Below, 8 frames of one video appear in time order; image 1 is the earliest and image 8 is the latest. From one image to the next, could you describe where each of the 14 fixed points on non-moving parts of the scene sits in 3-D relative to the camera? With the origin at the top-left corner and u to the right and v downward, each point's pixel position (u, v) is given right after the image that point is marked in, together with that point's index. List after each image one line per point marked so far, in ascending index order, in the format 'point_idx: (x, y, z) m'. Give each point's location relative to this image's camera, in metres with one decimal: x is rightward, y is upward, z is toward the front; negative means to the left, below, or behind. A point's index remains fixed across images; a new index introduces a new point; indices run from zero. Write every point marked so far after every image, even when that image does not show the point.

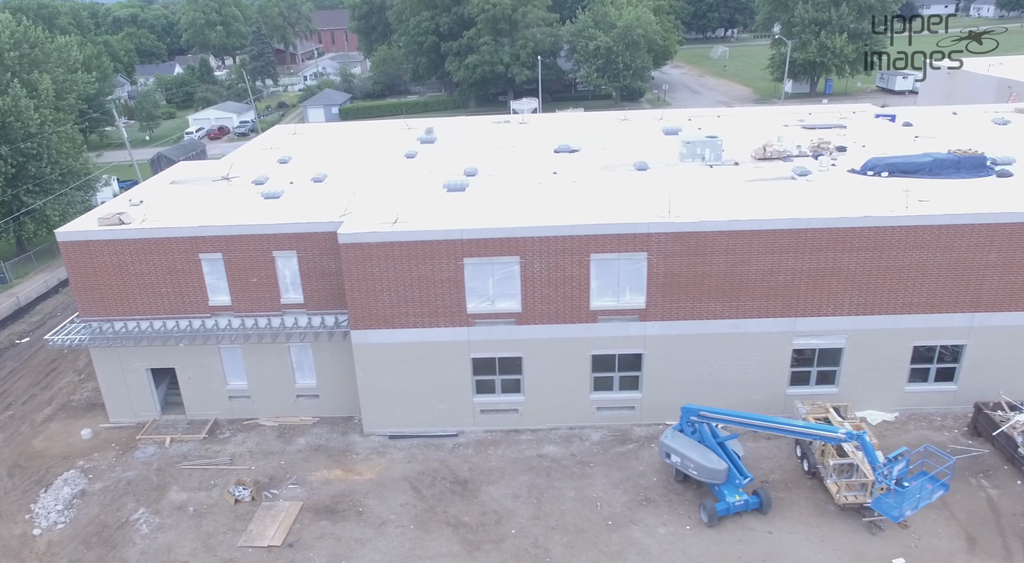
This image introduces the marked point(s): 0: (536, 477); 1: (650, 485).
0: (+0.6, -5.4, +20.0) m
1: (+3.6, -5.4, +19.4) m
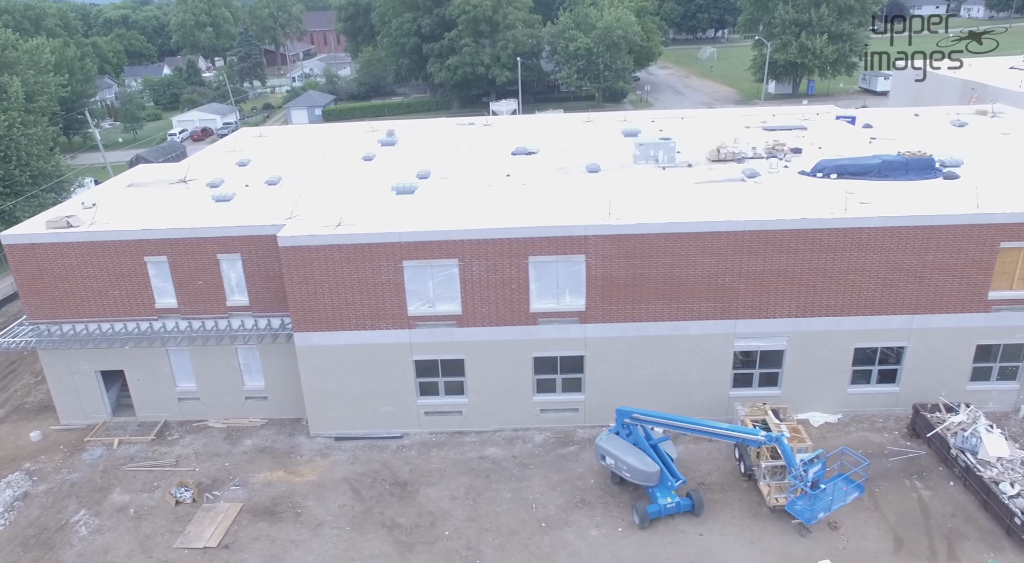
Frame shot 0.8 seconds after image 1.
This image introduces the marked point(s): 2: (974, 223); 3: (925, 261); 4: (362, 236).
0: (-1.0, -5.4, +20.1) m
1: (+2.0, -5.5, +19.5) m
2: (+12.4, +1.6, +19.4) m
3: (+11.3, +0.6, +19.9) m
4: (-4.1, +1.2, +19.9) m
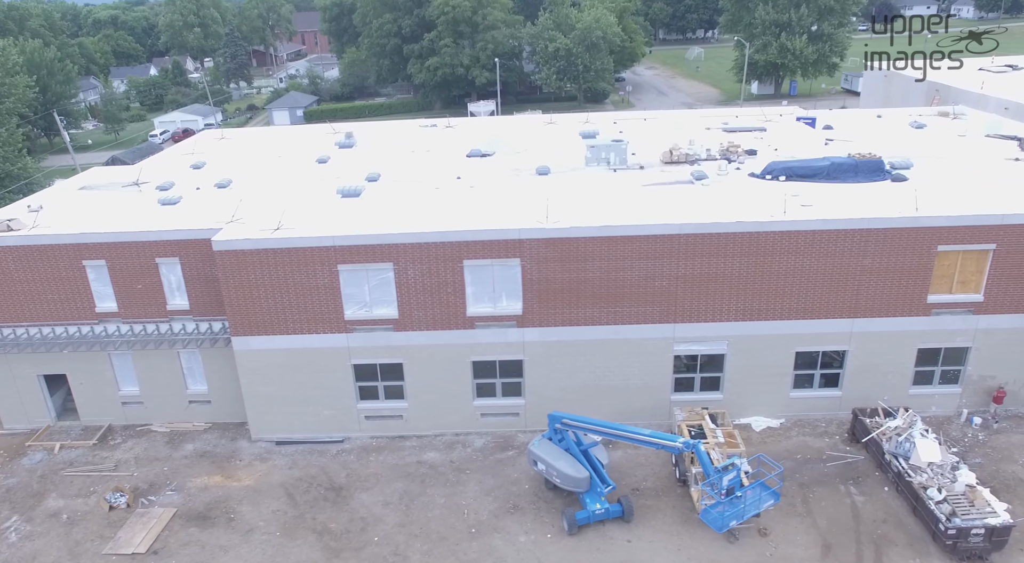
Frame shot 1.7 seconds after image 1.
0: (-2.8, -5.6, +20.0) m
1: (+0.2, -5.6, +19.3) m
2: (+10.6, +1.5, +19.3) m
3: (+9.5, +0.5, +19.7) m
4: (-5.9, +1.1, +19.8) m
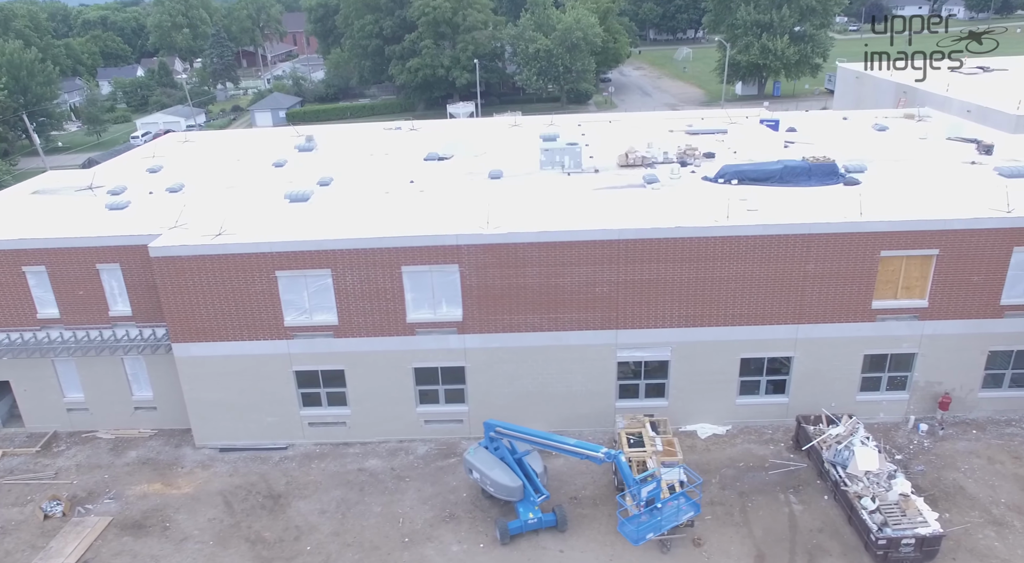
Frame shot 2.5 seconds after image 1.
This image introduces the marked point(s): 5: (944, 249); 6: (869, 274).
0: (-4.4, -5.7, +19.8) m
1: (-1.4, -5.8, +19.2) m
2: (+8.9, +1.4, +19.1) m
3: (+7.9, +0.3, +19.5) m
4: (-7.5, +1.0, +19.6) m
5: (+11.5, +0.9, +19.3) m
6: (+9.6, +0.2, +19.5) m
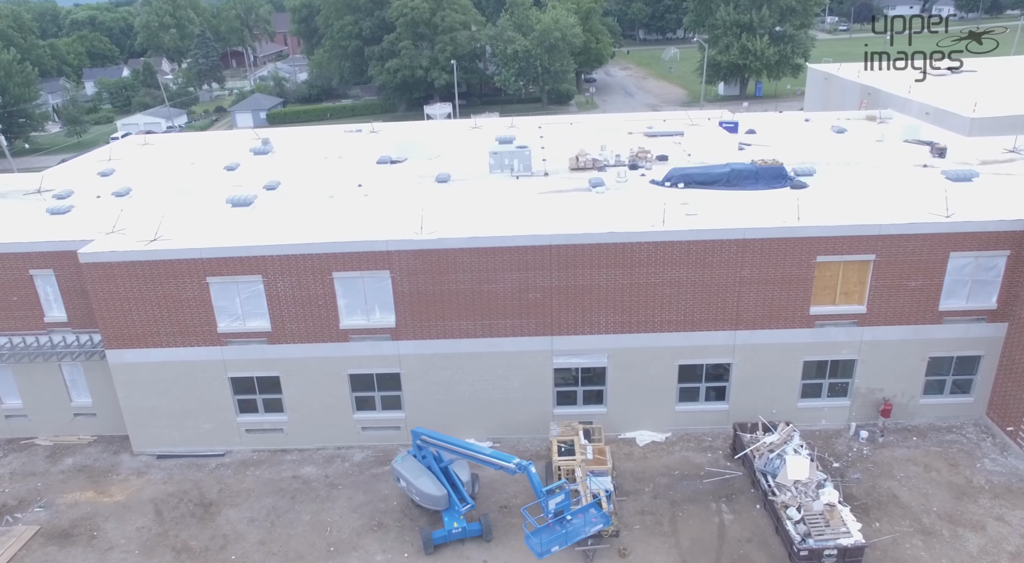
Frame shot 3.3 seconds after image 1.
0: (-6.2, -5.9, +19.6) m
1: (-3.2, -5.9, +18.9) m
2: (+7.1, +1.2, +18.9) m
3: (+6.1, +0.2, +19.3) m
4: (-9.3, +0.8, +19.4) m
5: (+9.7, +0.7, +19.1) m
6: (+7.8, 0.0, +19.3) m
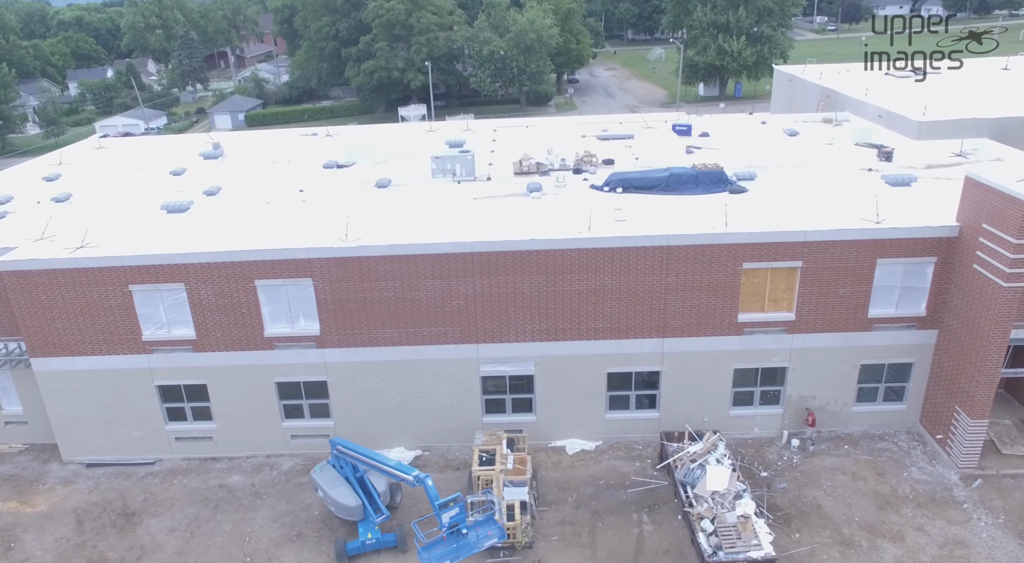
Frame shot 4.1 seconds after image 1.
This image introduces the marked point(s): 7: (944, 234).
0: (-8.2, -6.1, +19.4) m
1: (-5.2, -6.1, +18.8) m
2: (+5.1, +1.0, +18.7) m
3: (+4.1, 0.0, +19.1) m
4: (-11.3, +0.6, +19.2) m
5: (+7.7, +0.5, +18.9) m
6: (+5.8, -0.1, +19.1) m
7: (+11.0, +1.2, +18.6) m
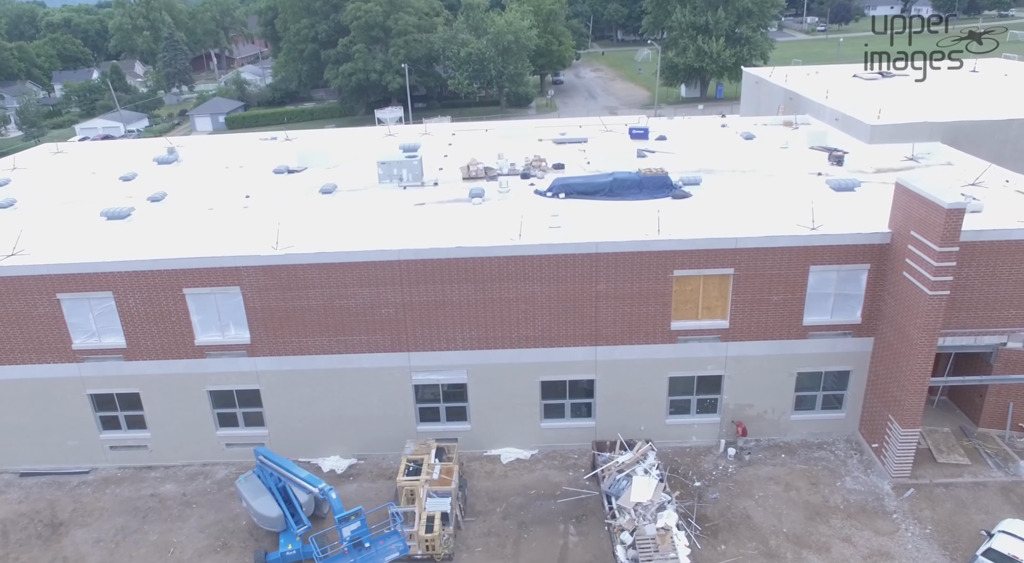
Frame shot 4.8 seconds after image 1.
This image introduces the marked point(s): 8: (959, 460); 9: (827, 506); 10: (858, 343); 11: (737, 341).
0: (-10.1, -6.3, +19.2) m
1: (-7.1, -6.3, +18.6) m
2: (+3.3, +0.8, +18.5) m
3: (+2.2, -0.2, +18.9) m
4: (-13.2, +0.4, +19.0) m
5: (+5.9, +0.3, +18.7) m
6: (+4.0, -0.3, +18.9) m
7: (+9.2, +1.0, +18.4) m
8: (+11.7, -4.7, +19.1) m
9: (+7.8, -5.6, +18.1) m
10: (+9.3, -1.6, +19.5) m
11: (+6.0, -1.6, +19.5) m
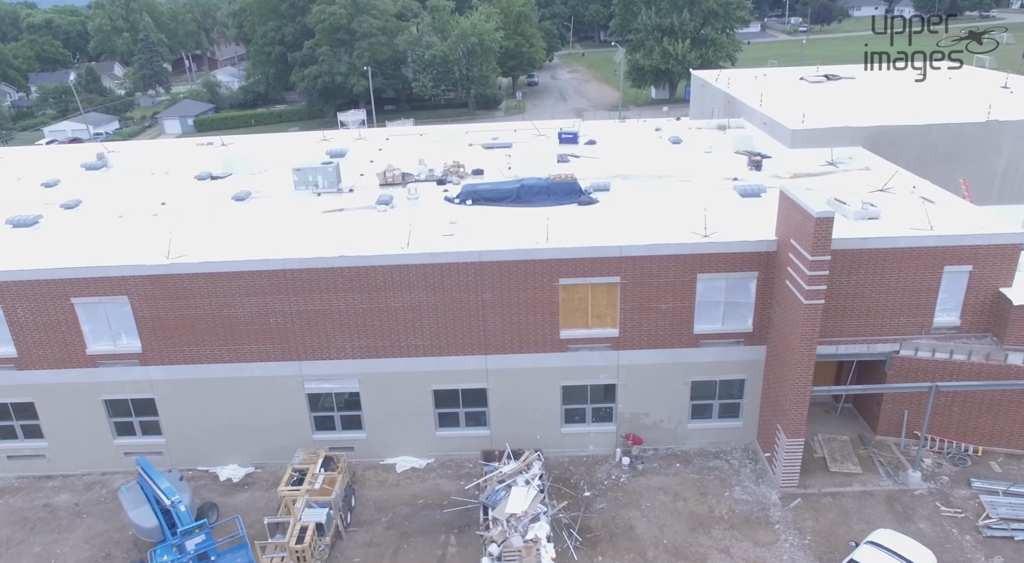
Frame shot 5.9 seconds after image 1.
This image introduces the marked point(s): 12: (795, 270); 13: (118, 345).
0: (-13.0, -6.6, +19.2) m
1: (-10.0, -6.6, +18.5) m
2: (+0.4, +0.6, +18.4) m
3: (-0.7, -0.5, +18.8) m
4: (-16.1, +0.1, +18.9) m
5: (+3.0, +0.1, +18.6) m
6: (+1.1, -0.6, +18.8) m
7: (+6.3, +0.8, +18.3) m
8: (+8.8, -4.9, +19.0) m
9: (+4.9, -5.8, +18.0) m
10: (+6.4, -1.8, +19.4) m
11: (+3.1, -1.8, +19.4) m
12: (+6.6, +0.3, +17.1) m
13: (-10.6, -1.7, +19.5) m
